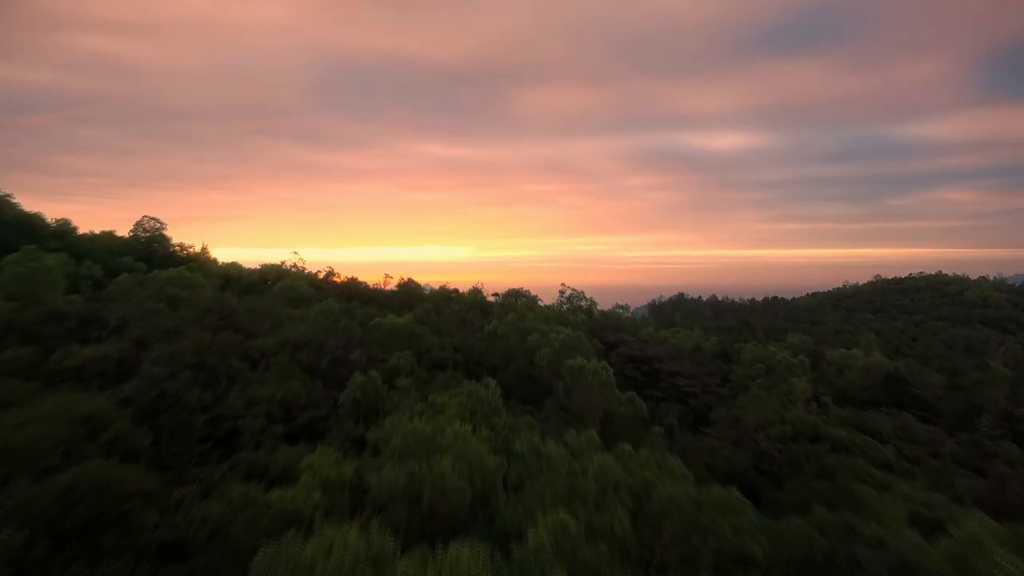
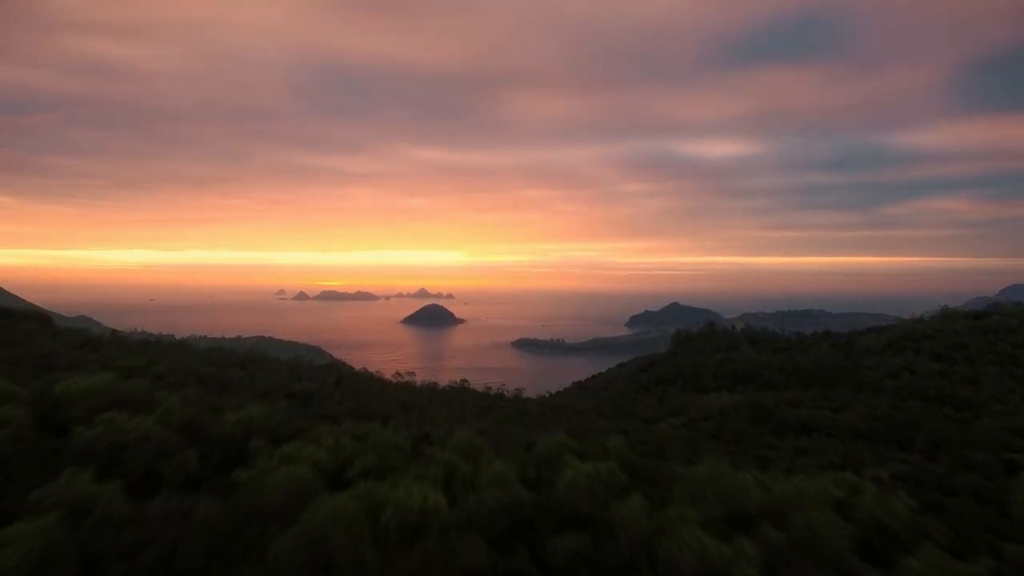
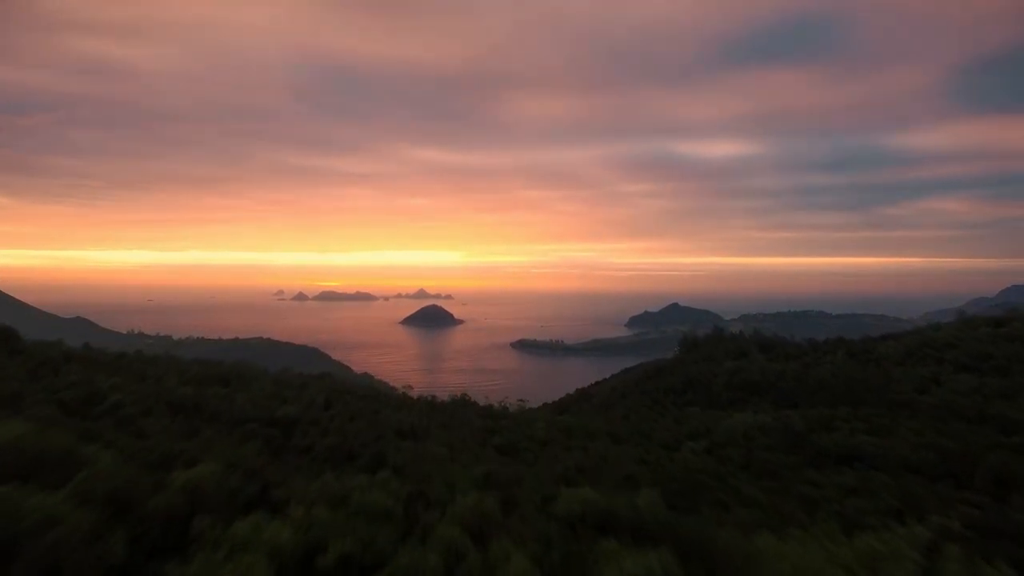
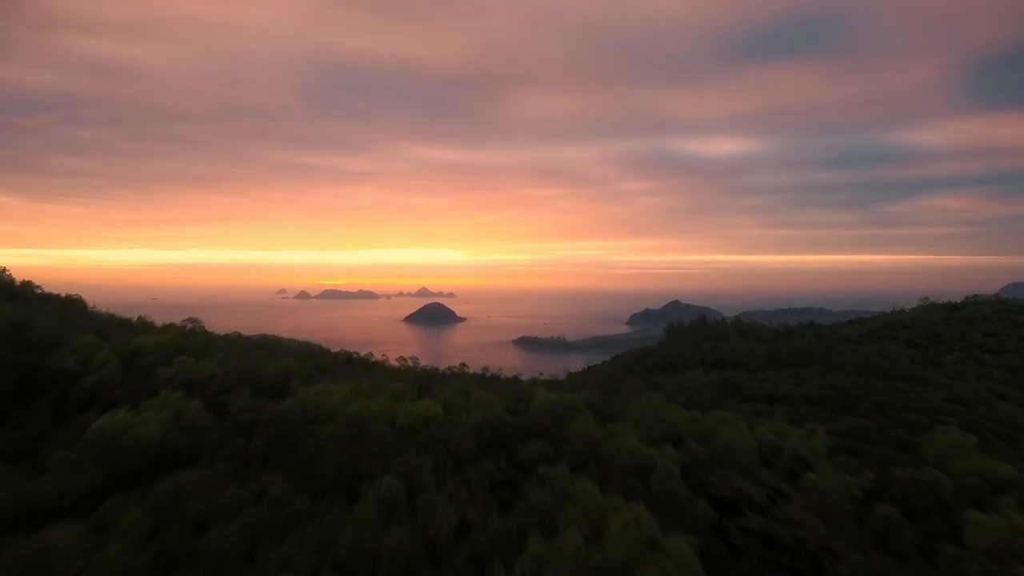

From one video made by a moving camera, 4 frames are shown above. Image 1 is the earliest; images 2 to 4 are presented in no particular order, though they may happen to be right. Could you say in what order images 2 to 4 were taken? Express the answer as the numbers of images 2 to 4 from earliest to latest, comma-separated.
4, 2, 3
